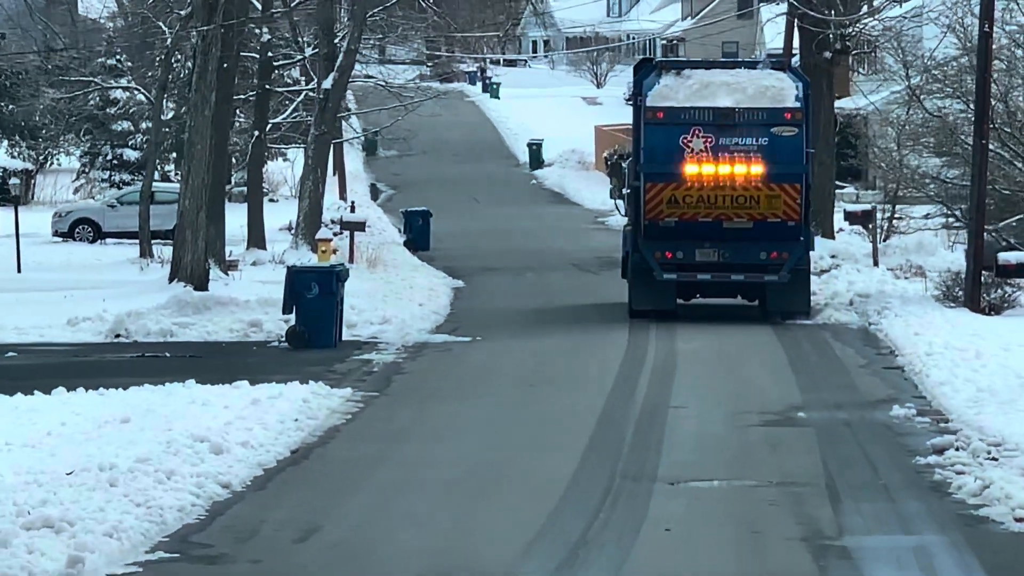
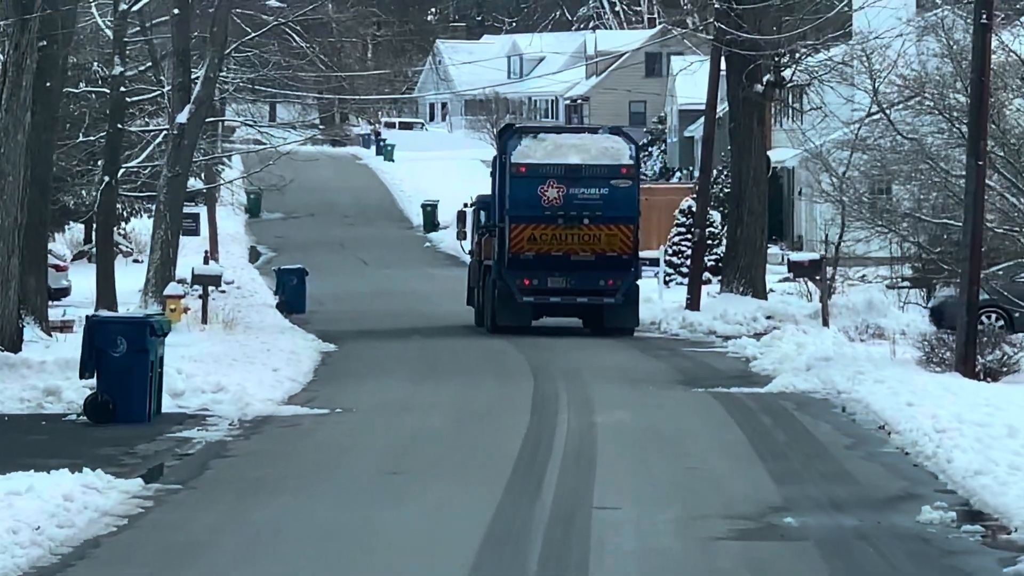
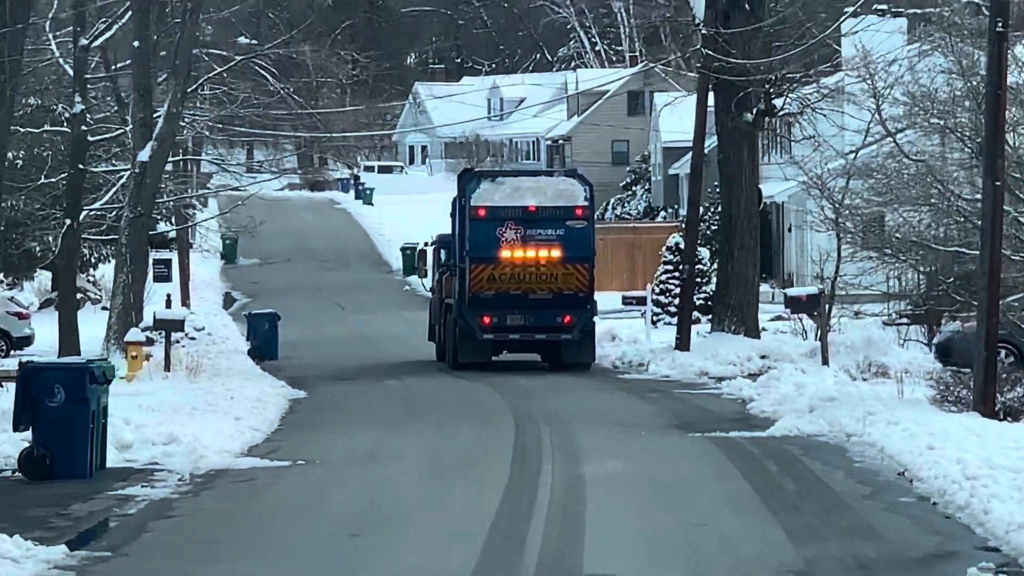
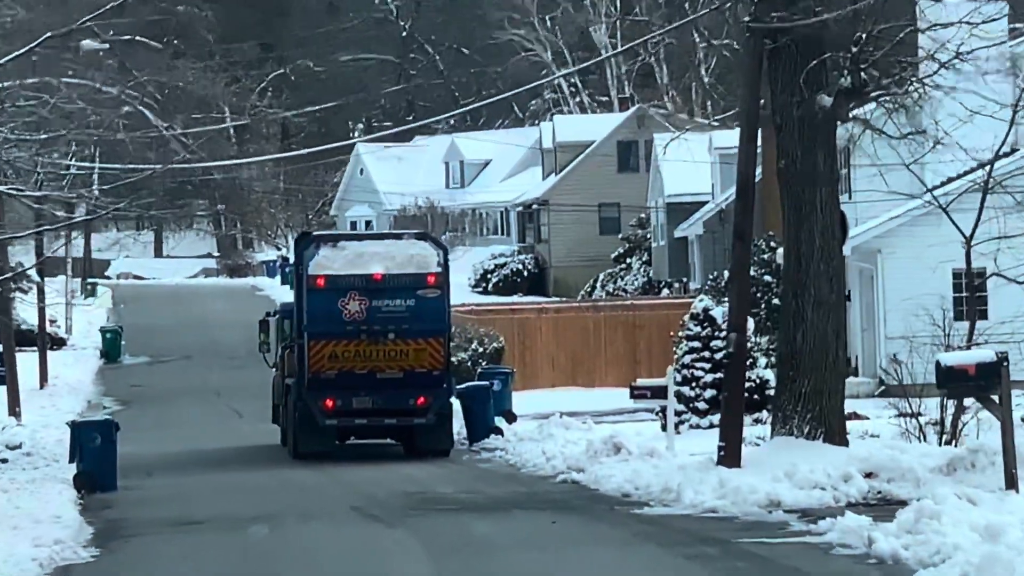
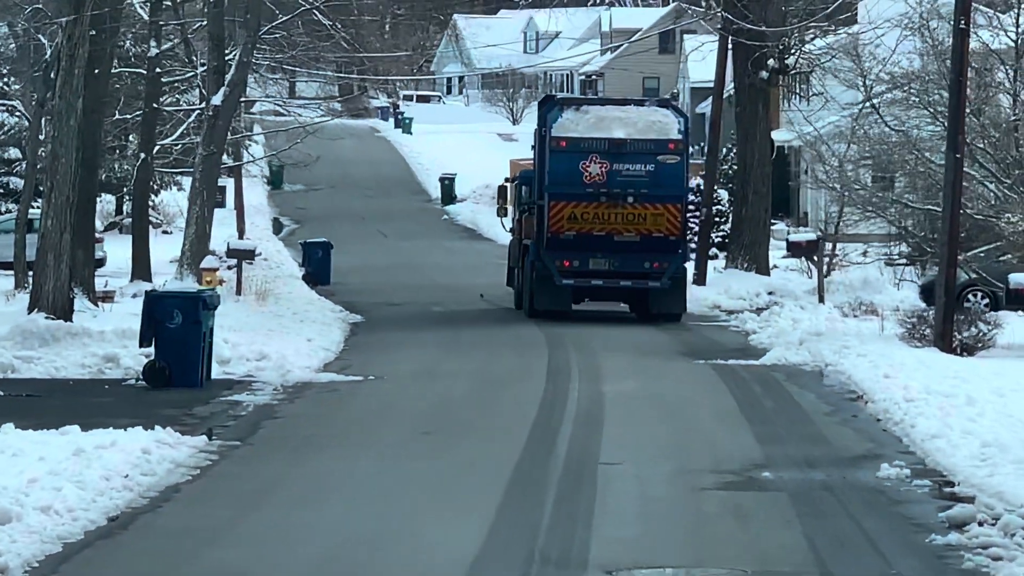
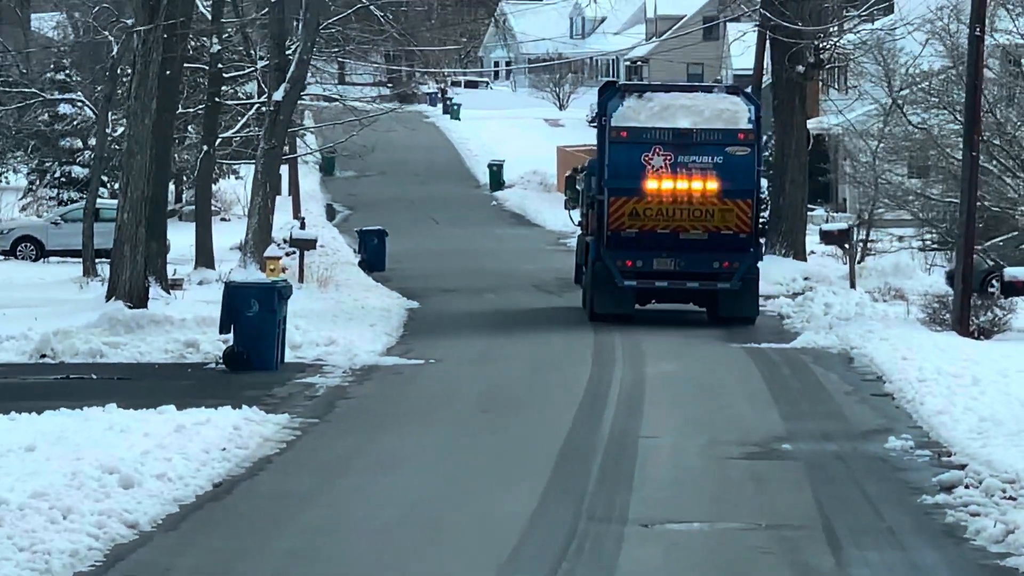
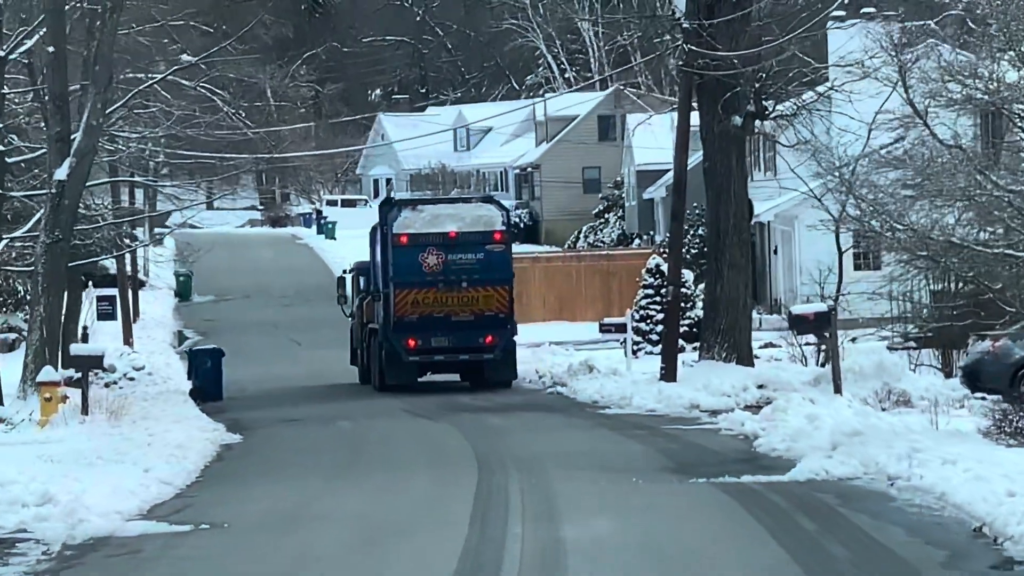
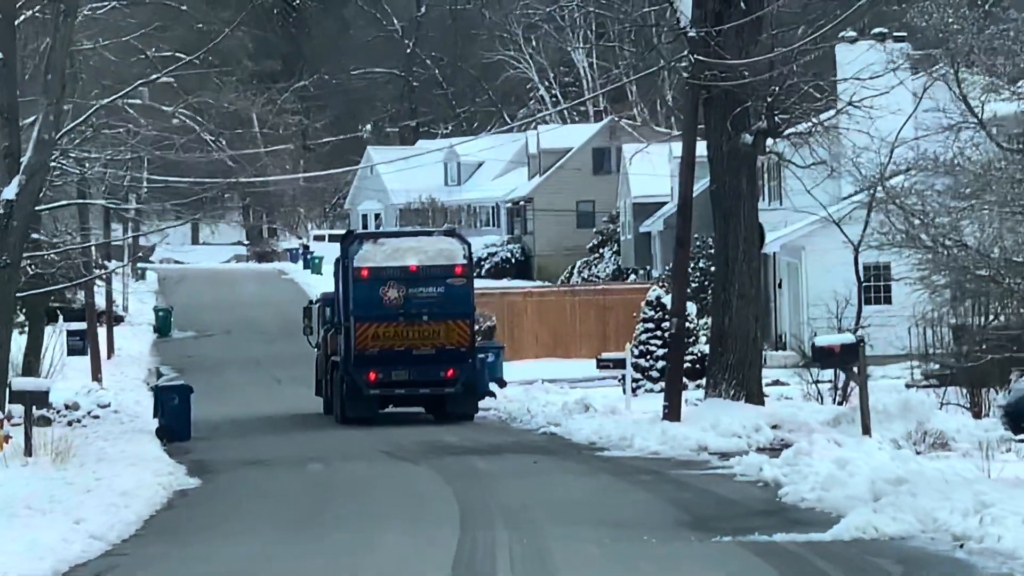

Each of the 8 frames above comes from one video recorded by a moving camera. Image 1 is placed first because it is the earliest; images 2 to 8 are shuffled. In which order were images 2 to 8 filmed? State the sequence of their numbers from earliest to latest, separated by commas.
6, 5, 2, 3, 7, 8, 4
